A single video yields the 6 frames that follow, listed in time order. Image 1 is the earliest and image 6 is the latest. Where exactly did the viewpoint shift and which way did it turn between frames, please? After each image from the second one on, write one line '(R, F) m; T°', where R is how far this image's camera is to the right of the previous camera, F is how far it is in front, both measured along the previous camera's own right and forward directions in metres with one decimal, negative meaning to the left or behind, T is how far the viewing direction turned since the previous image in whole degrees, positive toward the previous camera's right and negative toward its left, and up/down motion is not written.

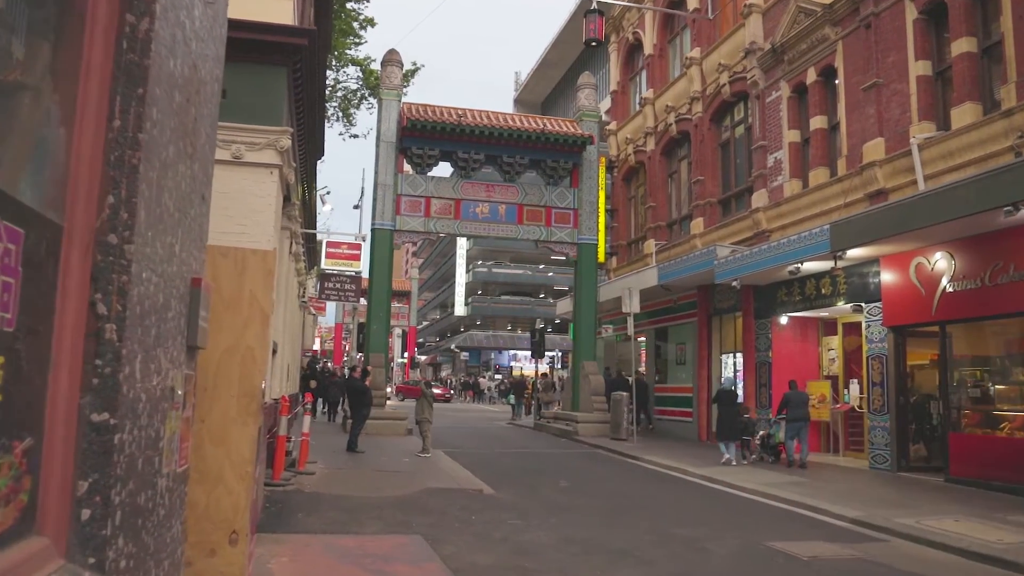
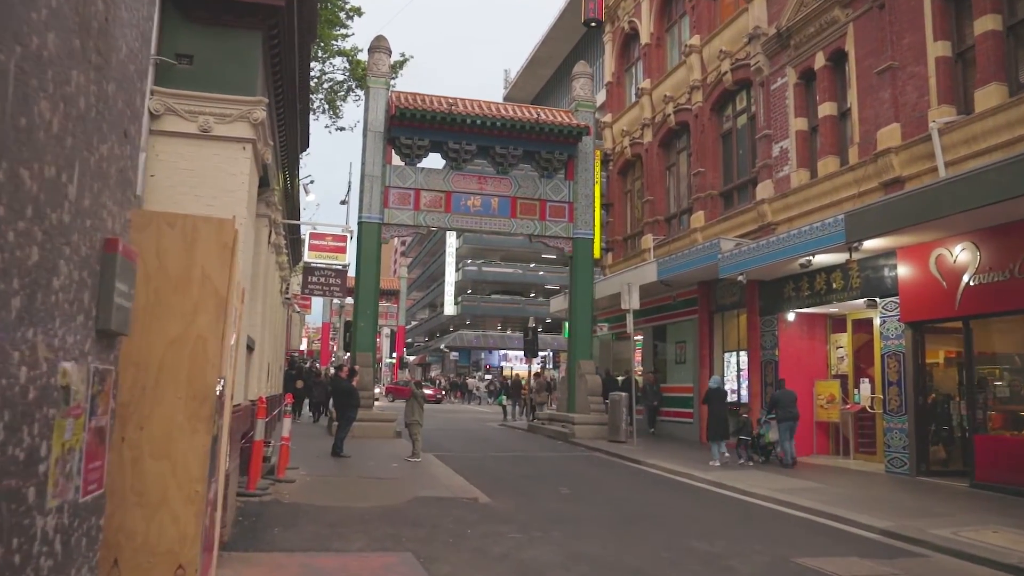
(-0.1, +0.9) m; +1°
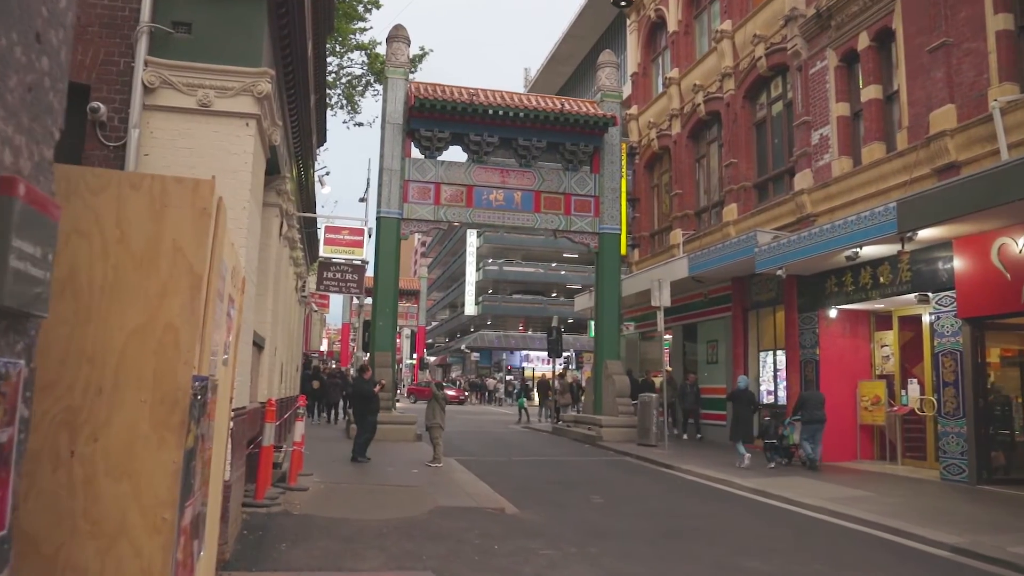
(-0.1, +0.8) m; -1°
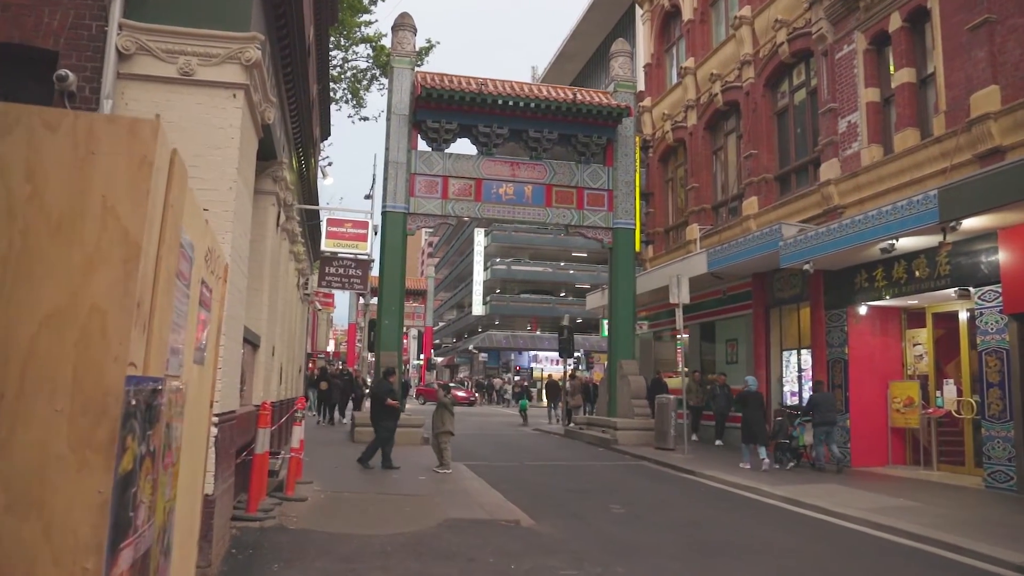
(-0.1, +0.8) m; 0°
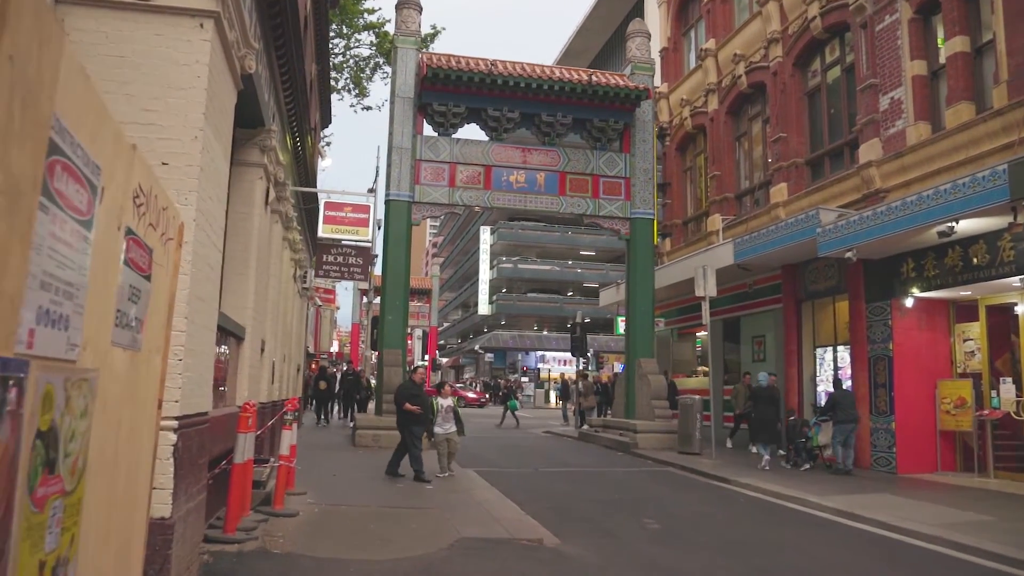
(-0.2, +1.2) m; 0°
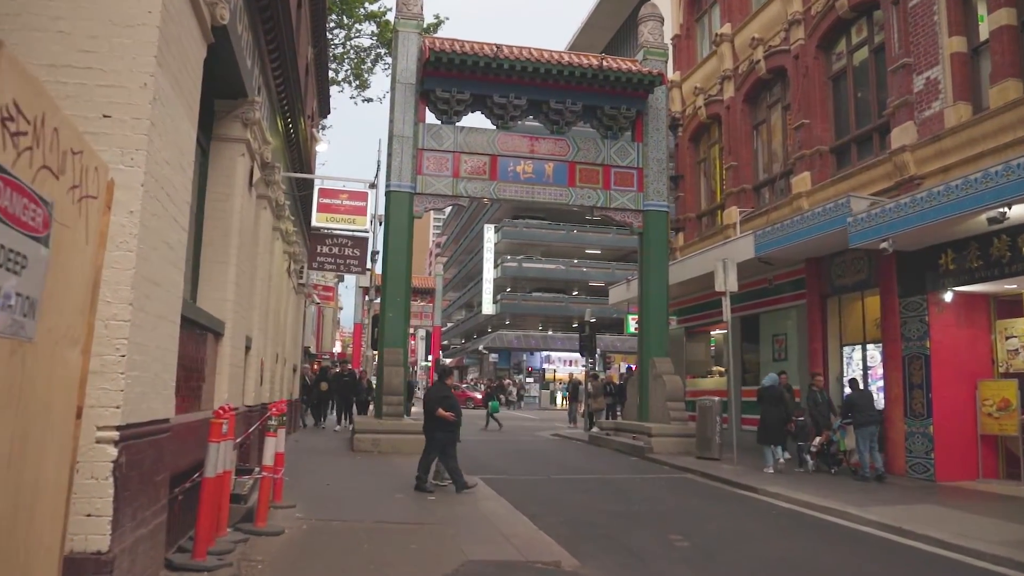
(-0.1, +0.9) m; 0°
